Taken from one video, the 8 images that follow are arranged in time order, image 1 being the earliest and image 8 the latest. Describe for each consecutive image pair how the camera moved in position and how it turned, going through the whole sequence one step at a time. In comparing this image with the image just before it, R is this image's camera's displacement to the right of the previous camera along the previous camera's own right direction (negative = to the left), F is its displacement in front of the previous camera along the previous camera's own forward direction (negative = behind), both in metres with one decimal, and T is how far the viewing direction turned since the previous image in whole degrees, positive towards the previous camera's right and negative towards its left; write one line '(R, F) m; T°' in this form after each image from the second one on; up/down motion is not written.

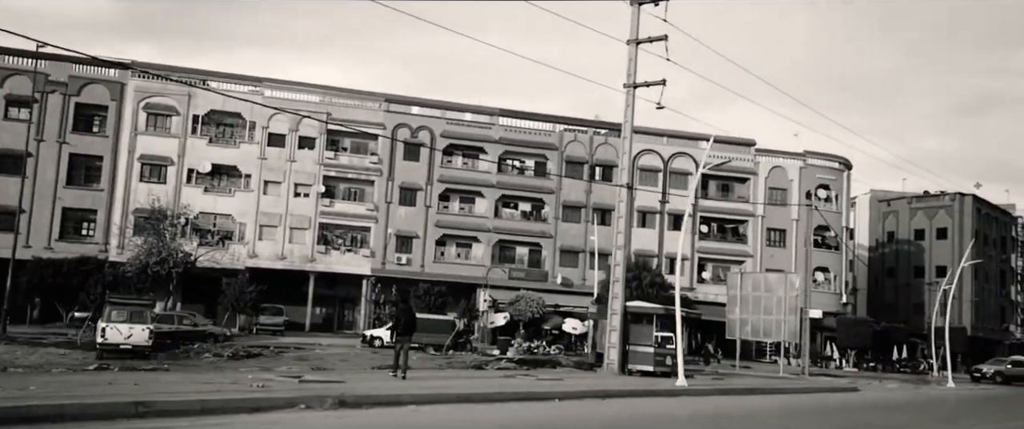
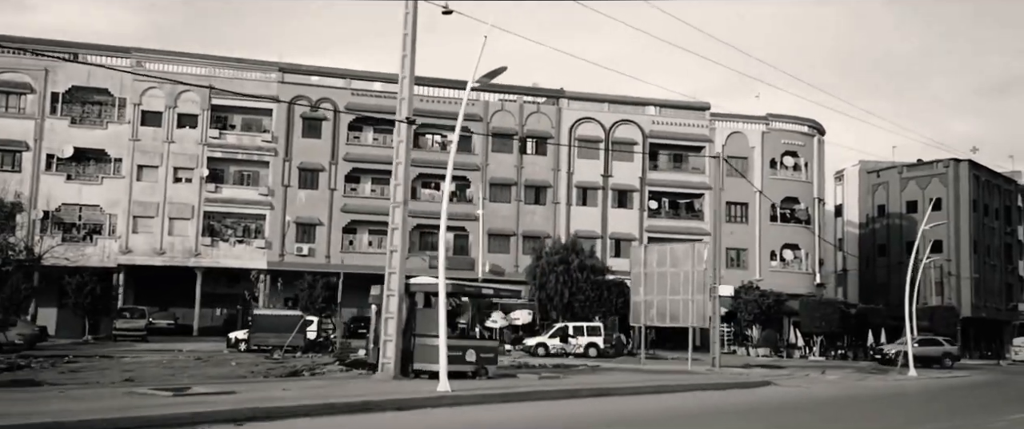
(+6.1, +7.0) m; -1°
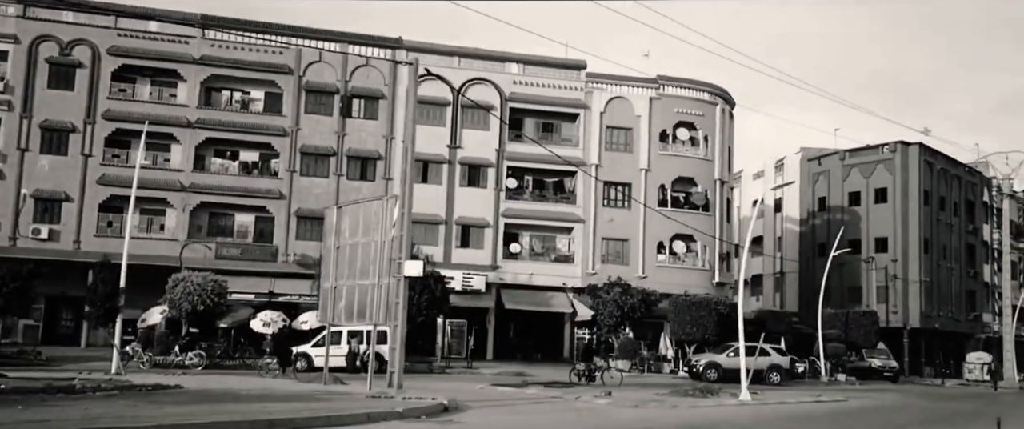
(+9.0, +10.7) m; 0°
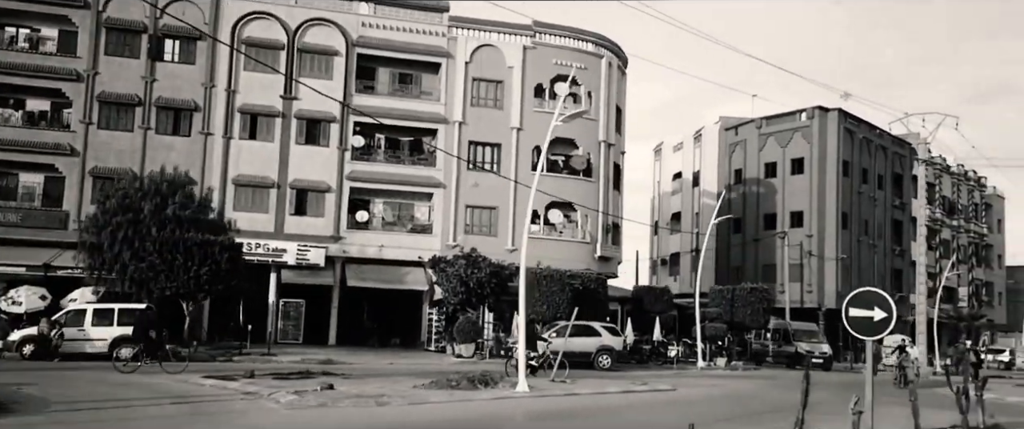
(+5.5, +5.8) m; +2°
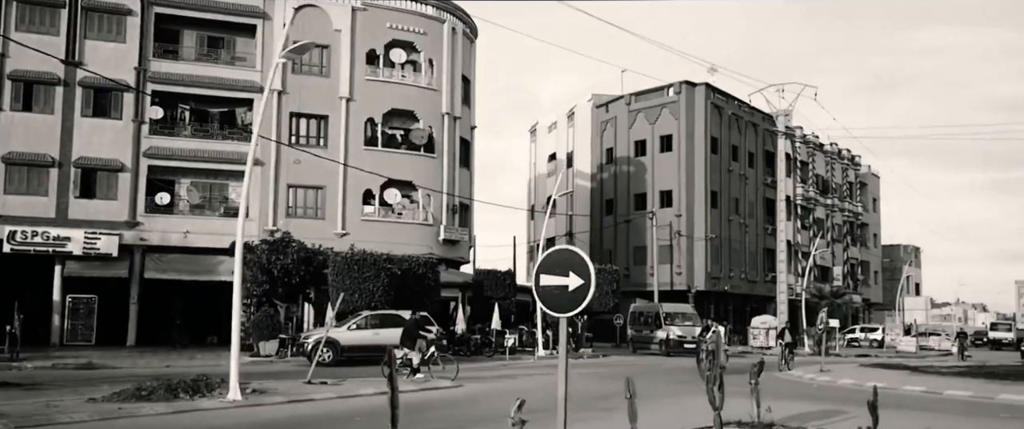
(+3.5, +3.5) m; +6°
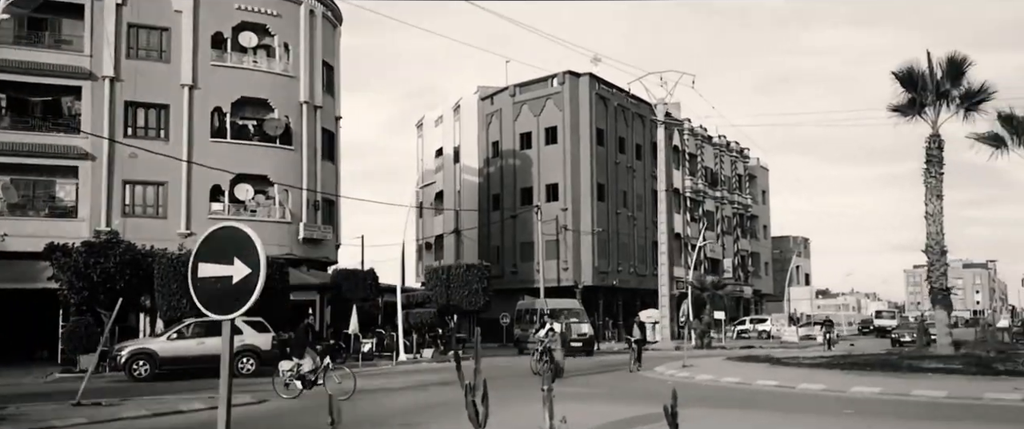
(+1.9, +2.0) m; +6°
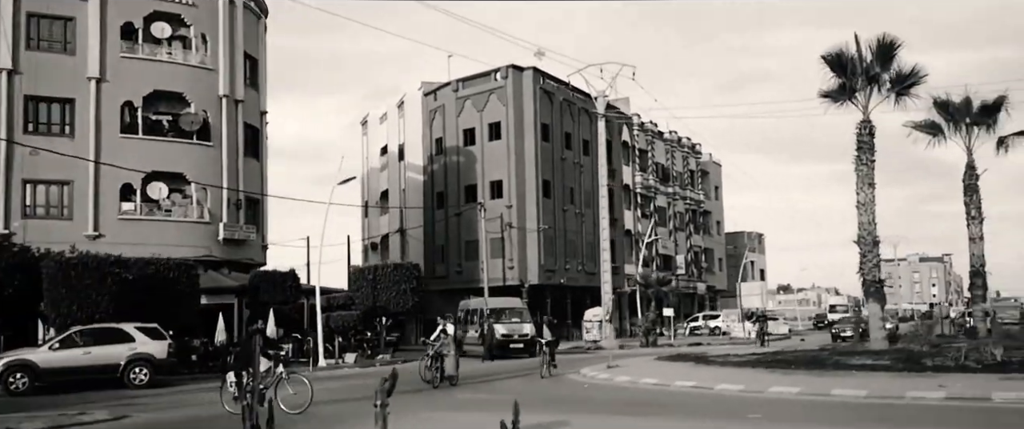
(+1.4, +1.4) m; +2°
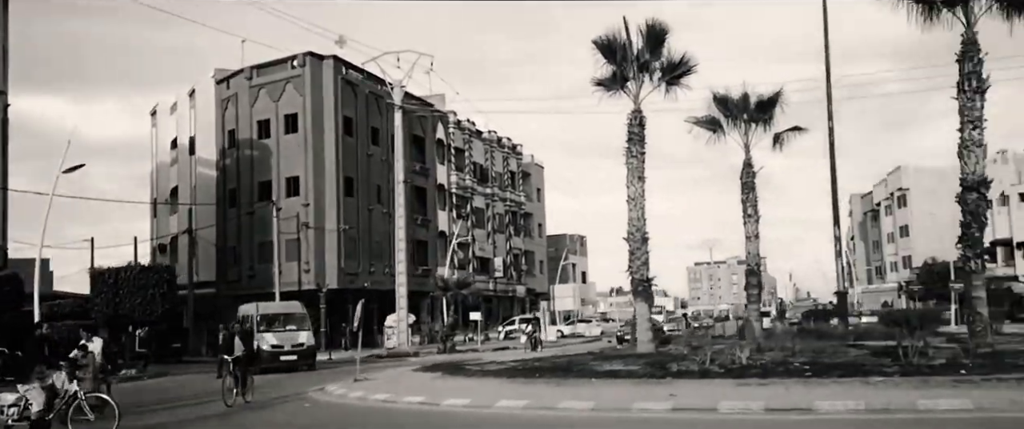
(+2.4, +2.1) m; +10°
